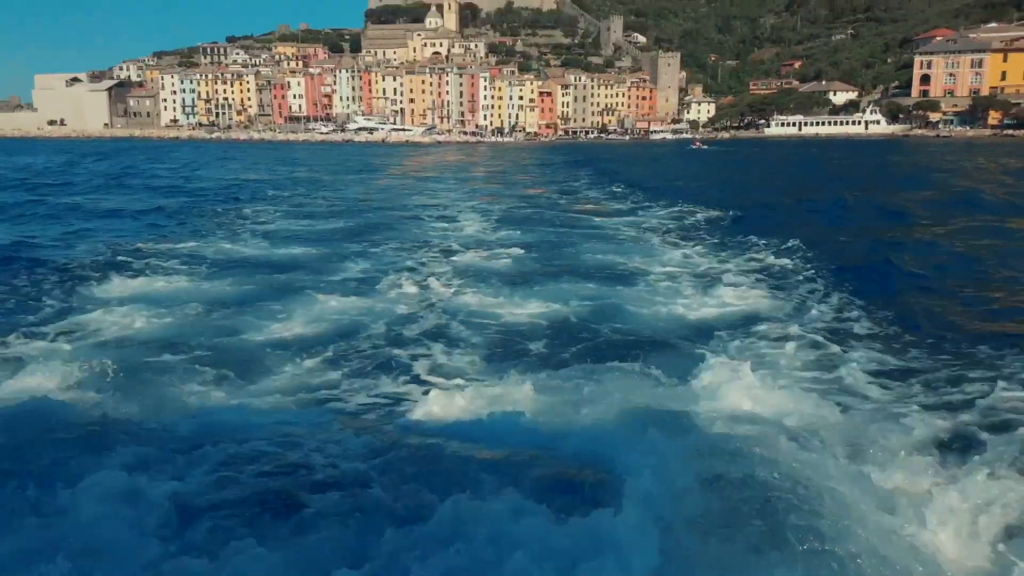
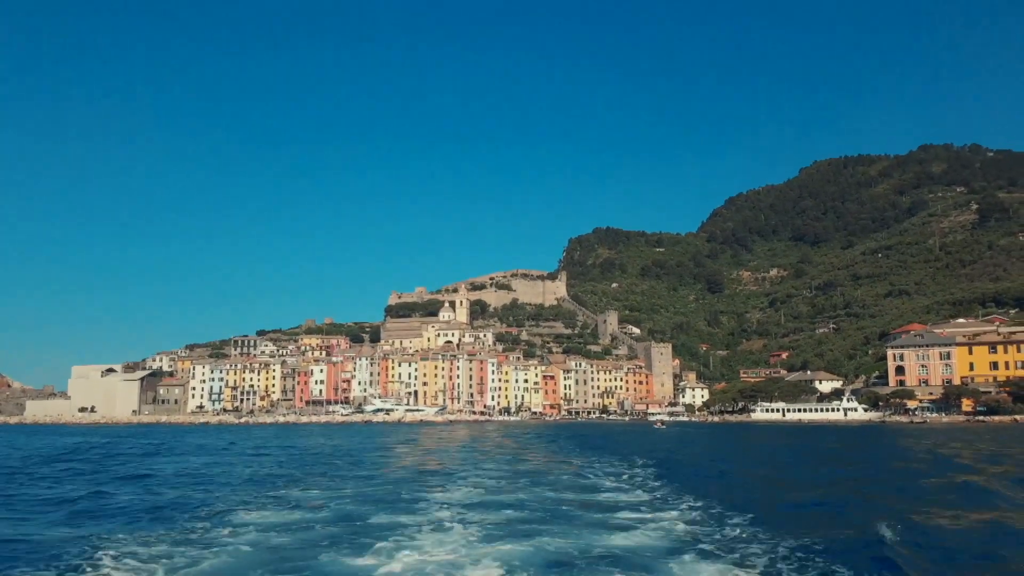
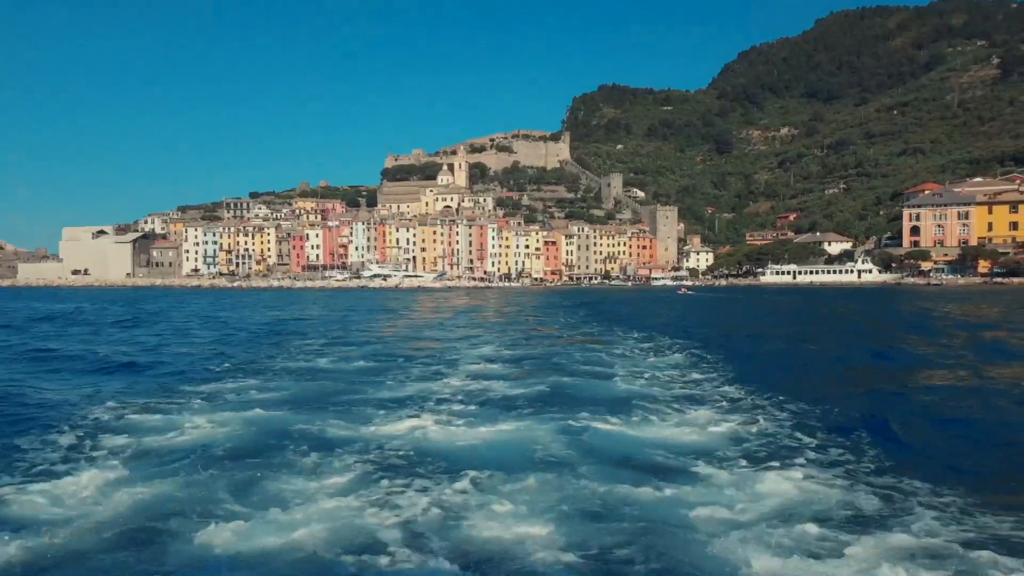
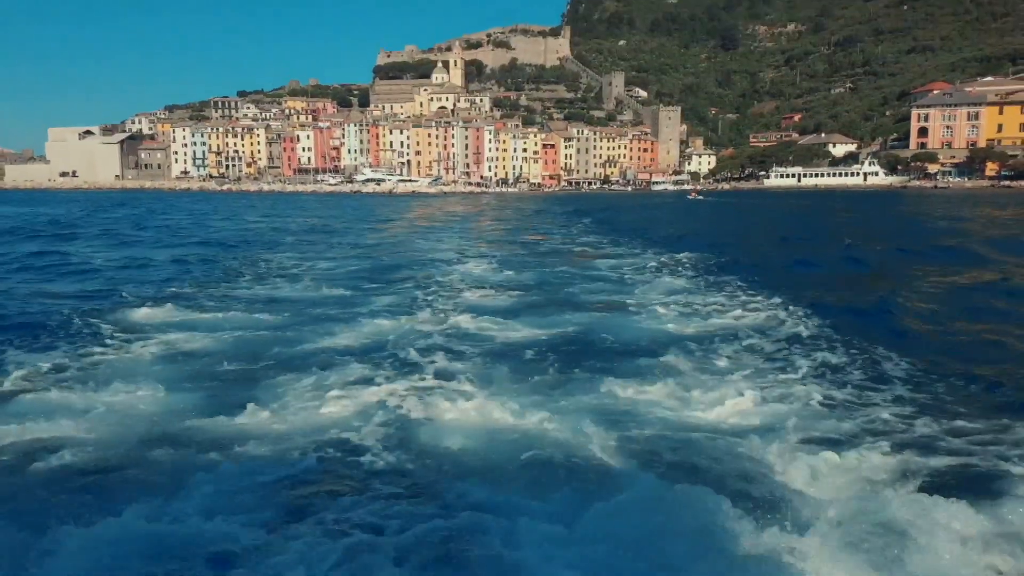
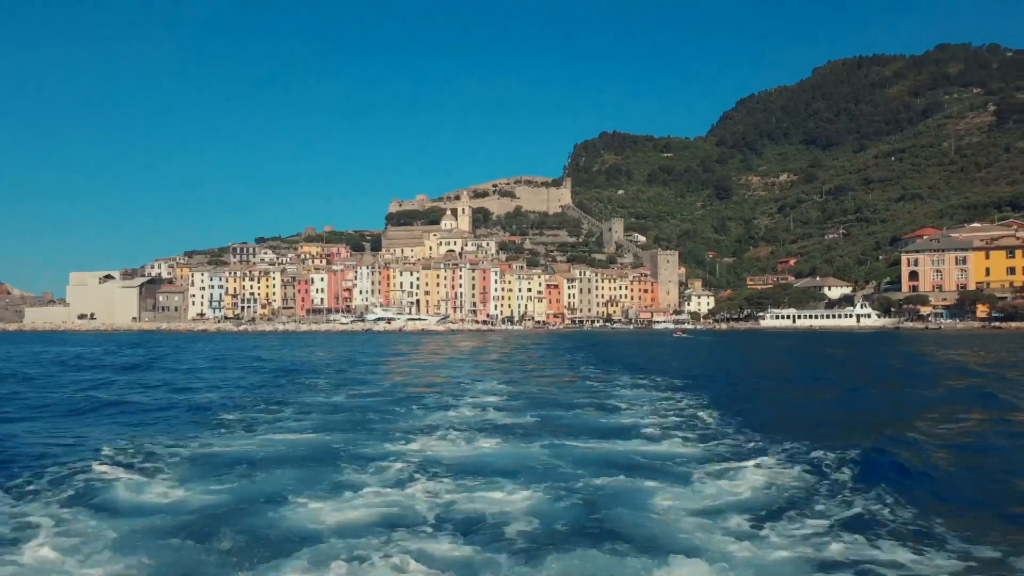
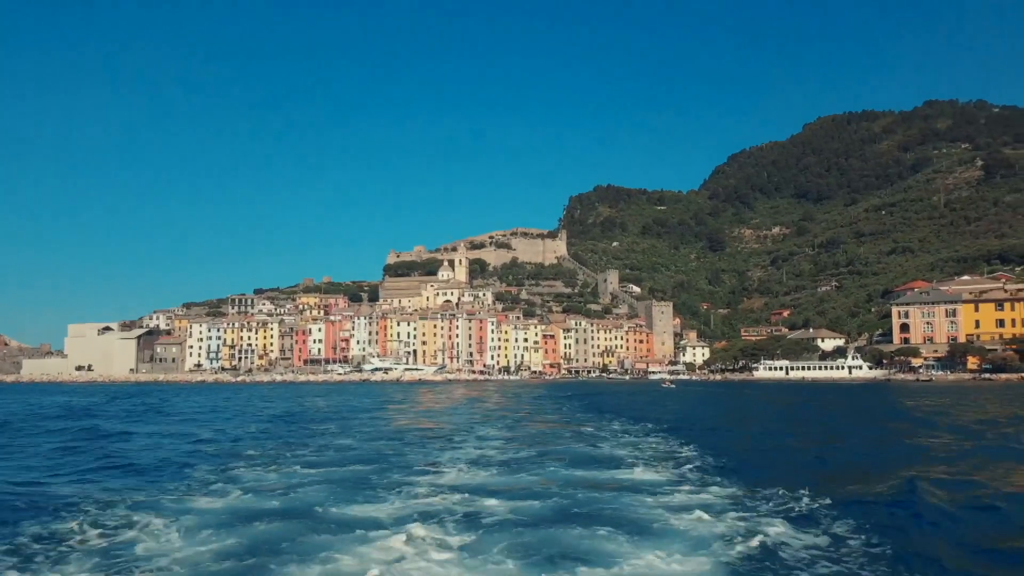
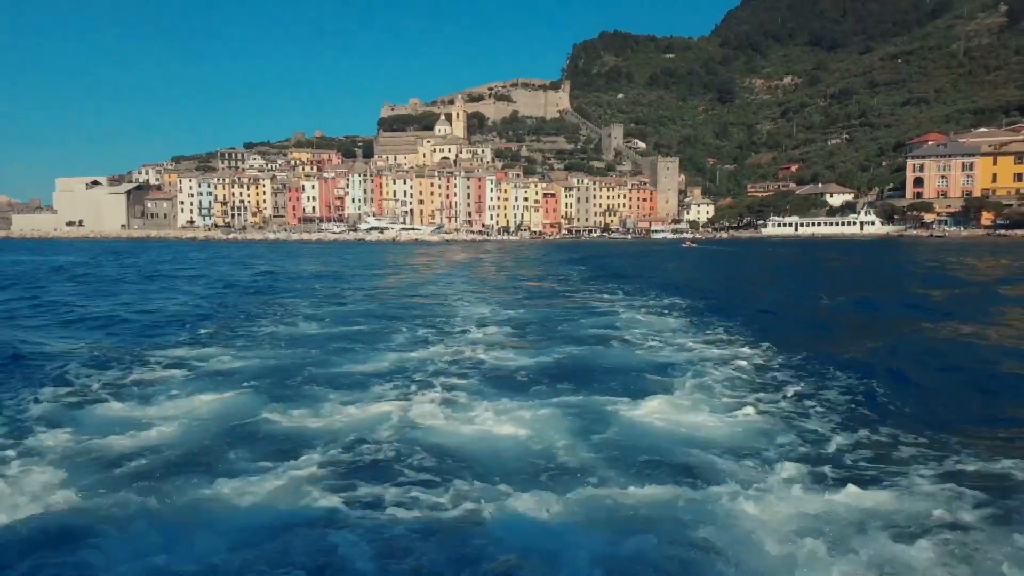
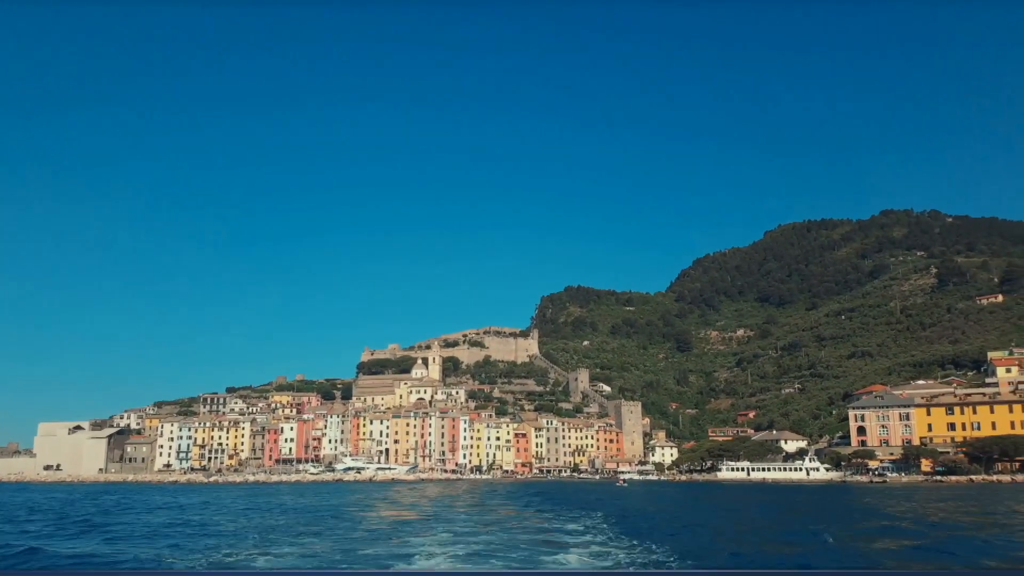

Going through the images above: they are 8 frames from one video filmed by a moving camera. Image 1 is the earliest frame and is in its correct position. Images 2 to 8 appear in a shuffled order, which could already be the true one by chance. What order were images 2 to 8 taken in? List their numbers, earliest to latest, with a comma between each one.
4, 7, 3, 5, 6, 2, 8
